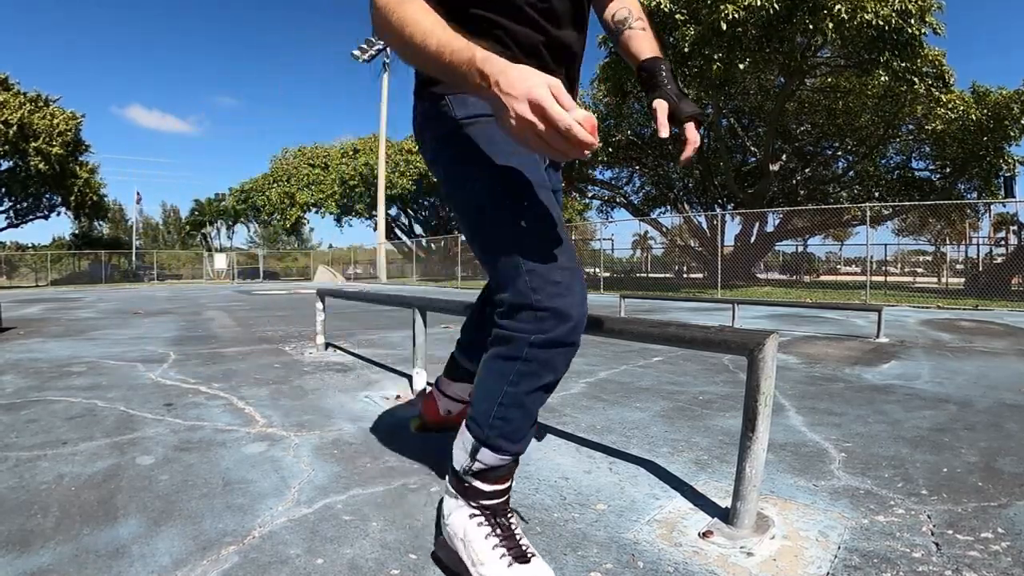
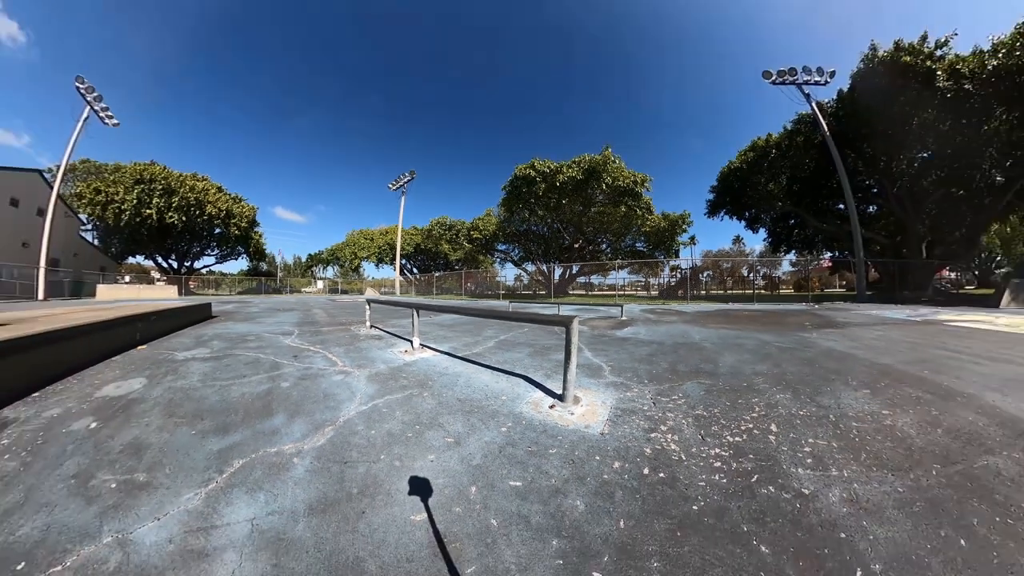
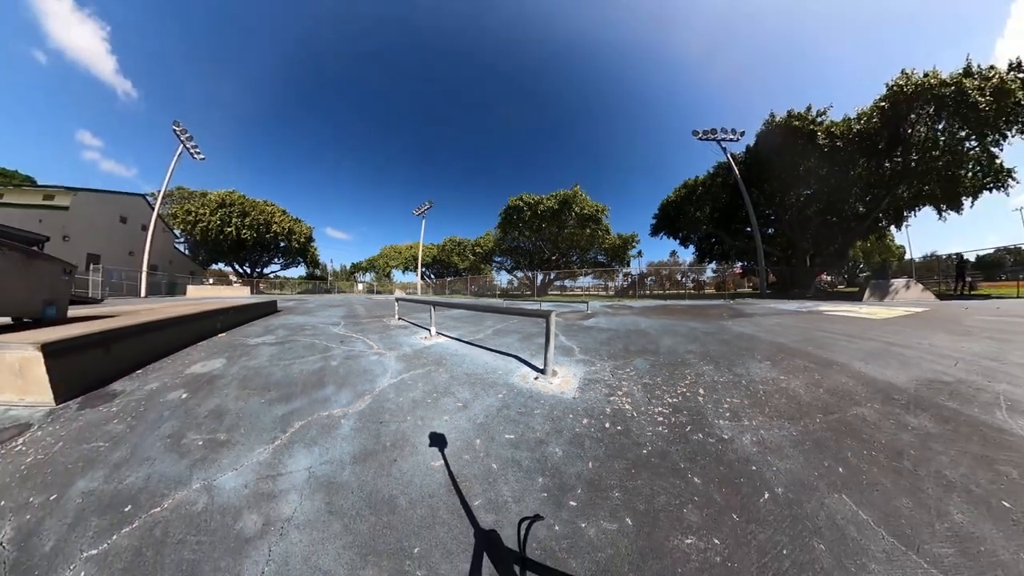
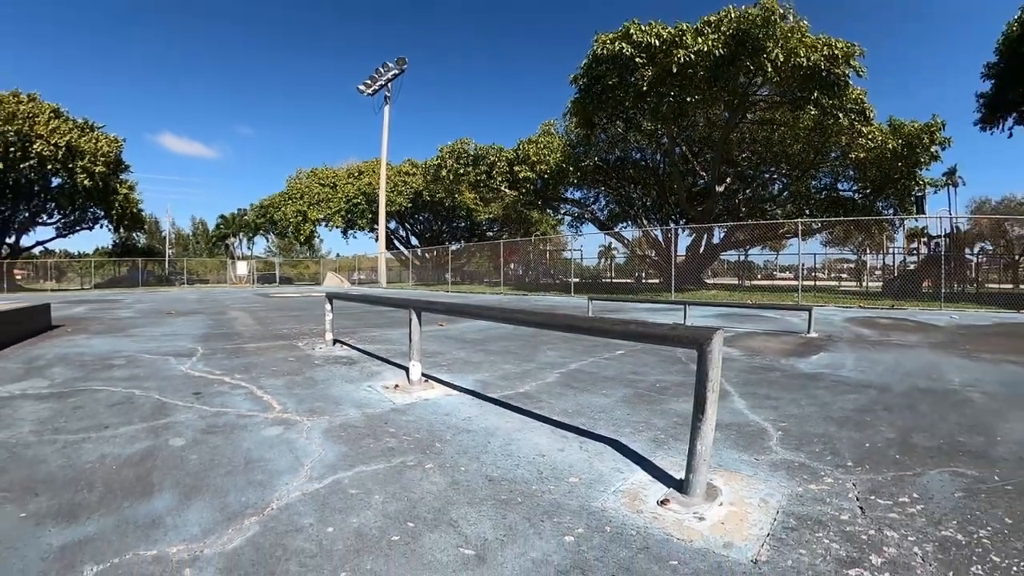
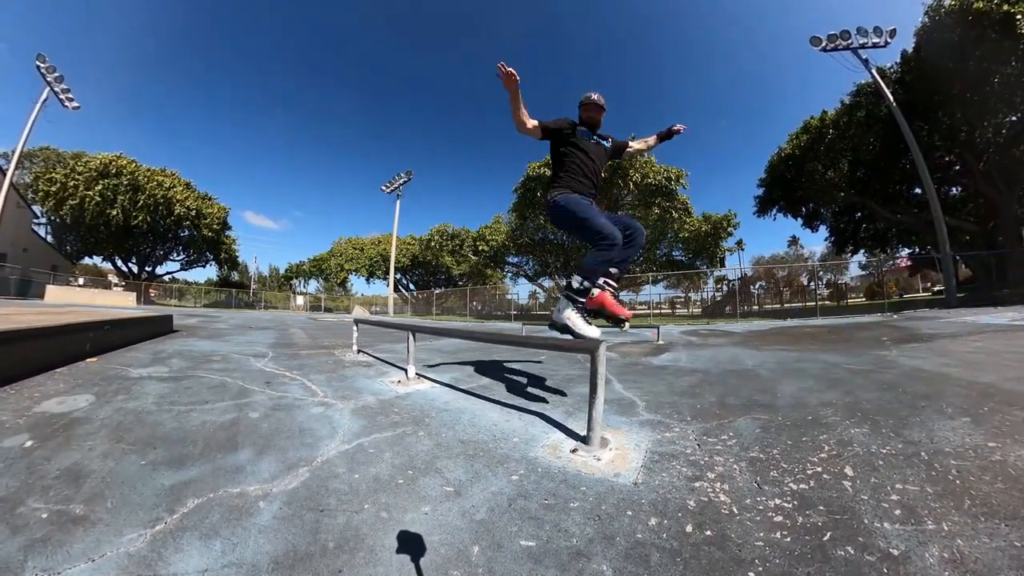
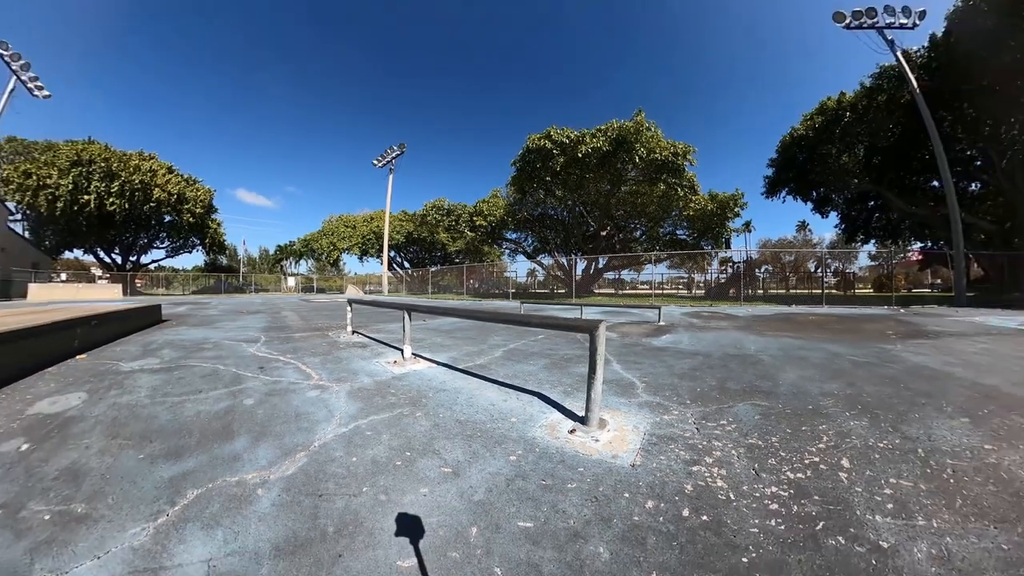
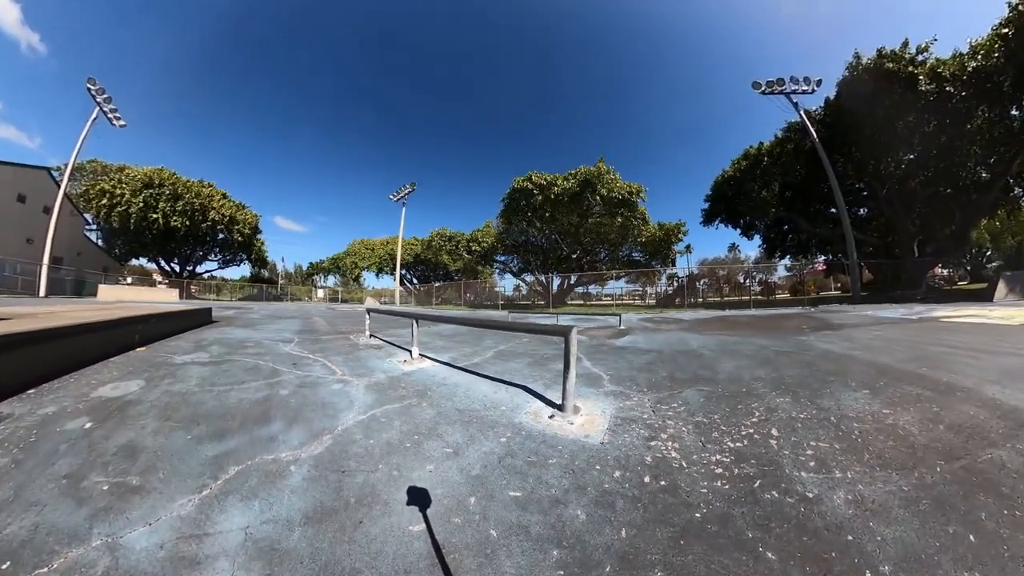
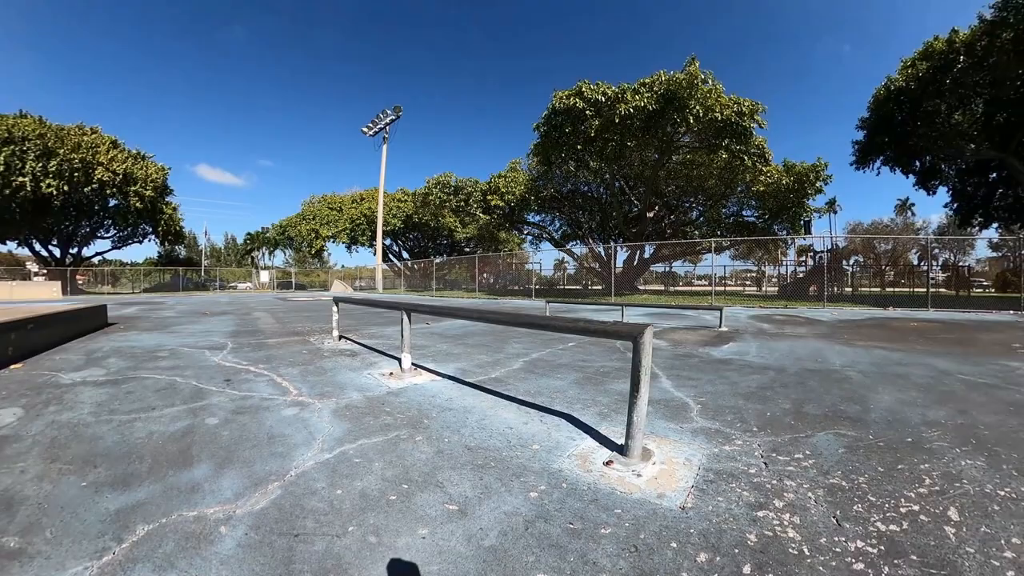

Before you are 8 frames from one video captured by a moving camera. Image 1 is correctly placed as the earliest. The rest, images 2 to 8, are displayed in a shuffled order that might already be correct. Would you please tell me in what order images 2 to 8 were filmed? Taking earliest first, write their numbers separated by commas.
4, 8, 6, 2, 3, 7, 5
